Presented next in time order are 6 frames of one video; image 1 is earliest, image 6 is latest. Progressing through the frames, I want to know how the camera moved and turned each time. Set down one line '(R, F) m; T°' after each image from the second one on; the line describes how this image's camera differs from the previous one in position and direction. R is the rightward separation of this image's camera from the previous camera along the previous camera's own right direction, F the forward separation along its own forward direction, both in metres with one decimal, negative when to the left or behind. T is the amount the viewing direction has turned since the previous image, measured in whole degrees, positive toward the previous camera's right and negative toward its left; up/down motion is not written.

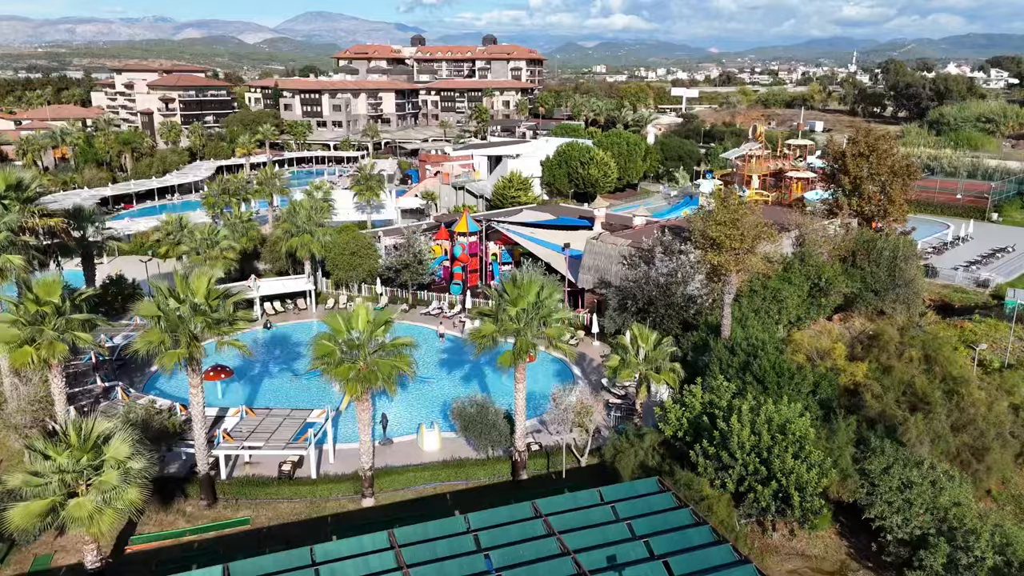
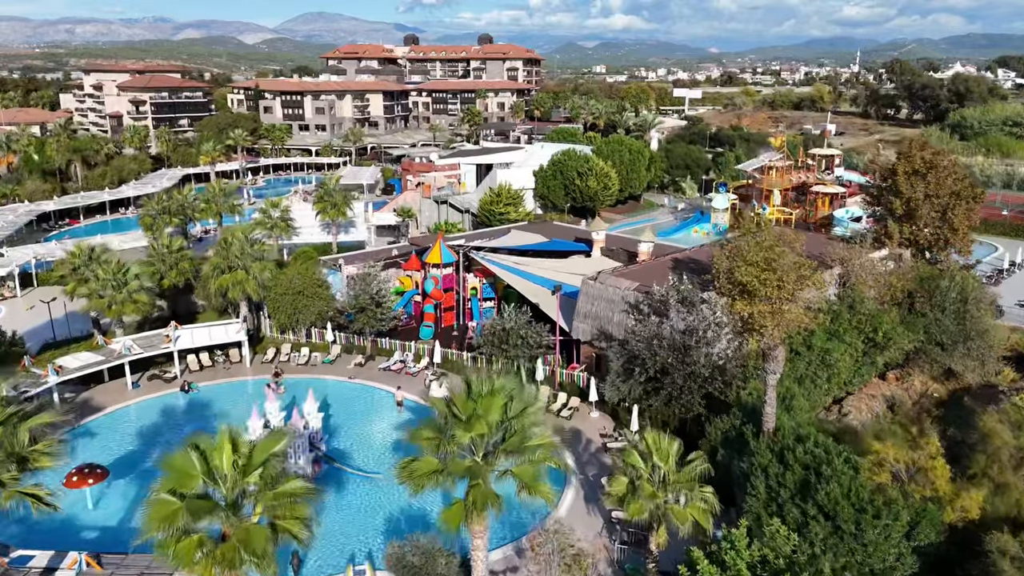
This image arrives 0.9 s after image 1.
(+0.9, +7.4) m; 0°
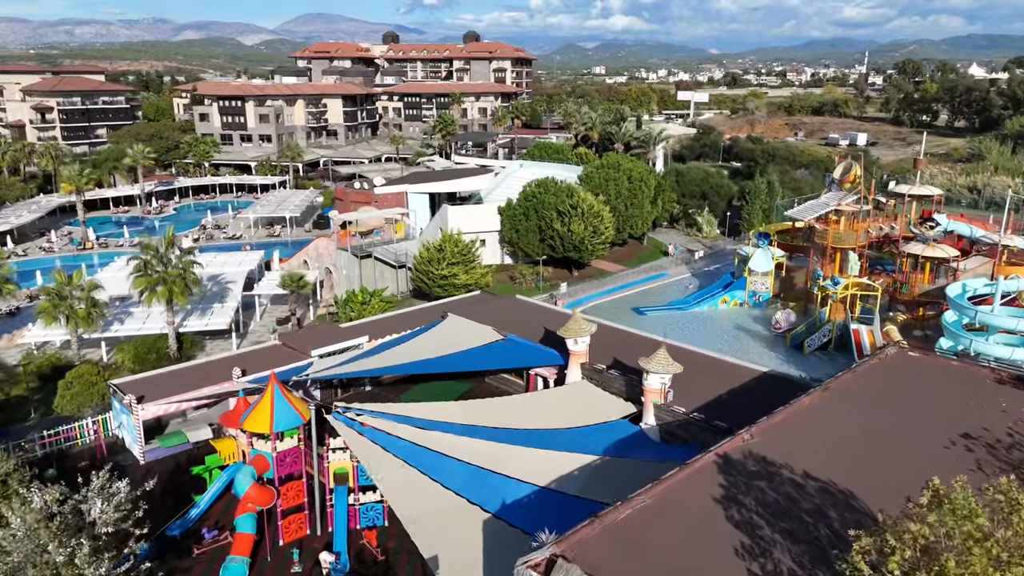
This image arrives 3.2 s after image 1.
(+3.0, +18.0) m; 0°
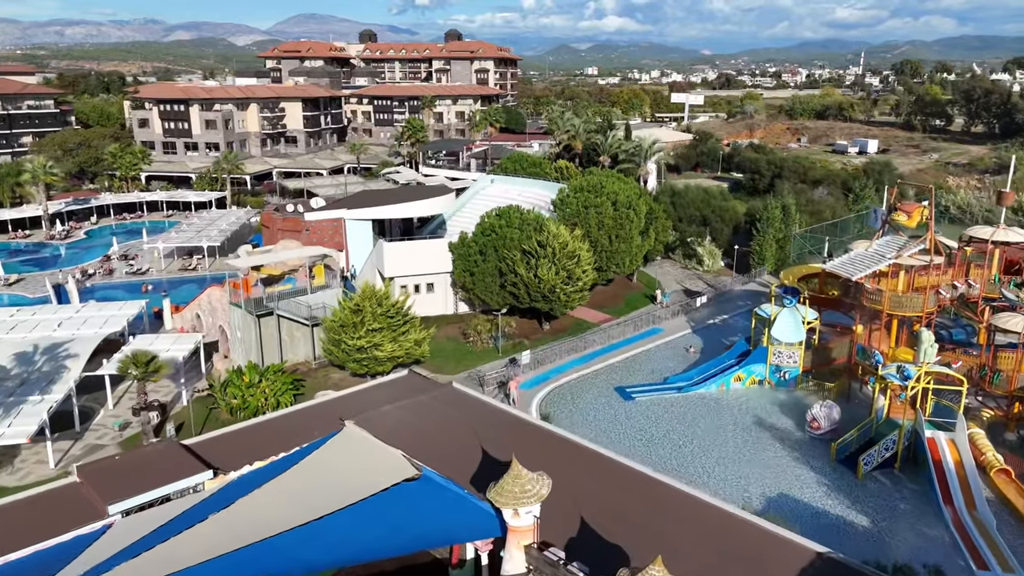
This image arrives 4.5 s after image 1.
(+2.2, +10.4) m; +1°
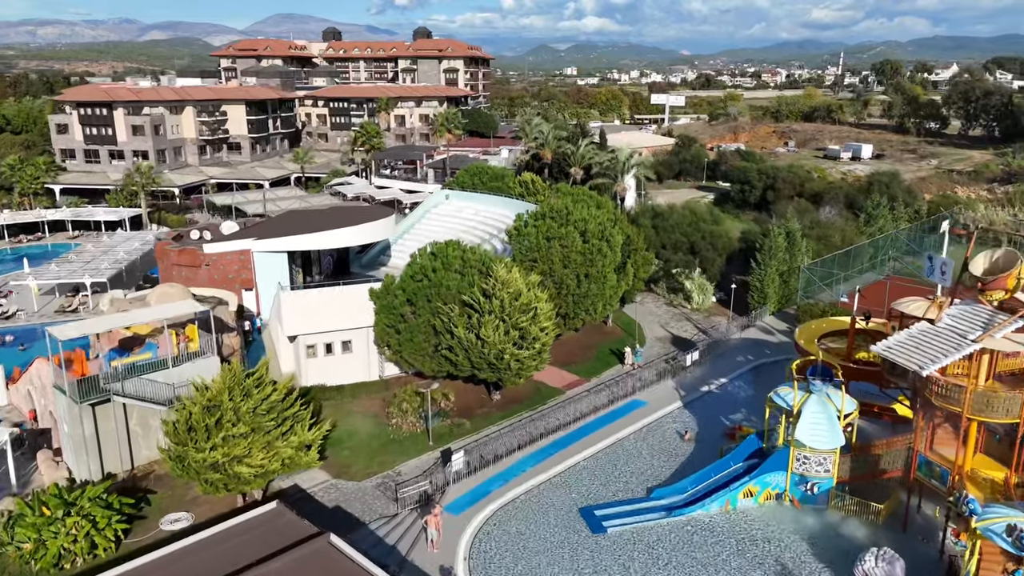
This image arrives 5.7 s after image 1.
(+1.8, +8.7) m; +1°
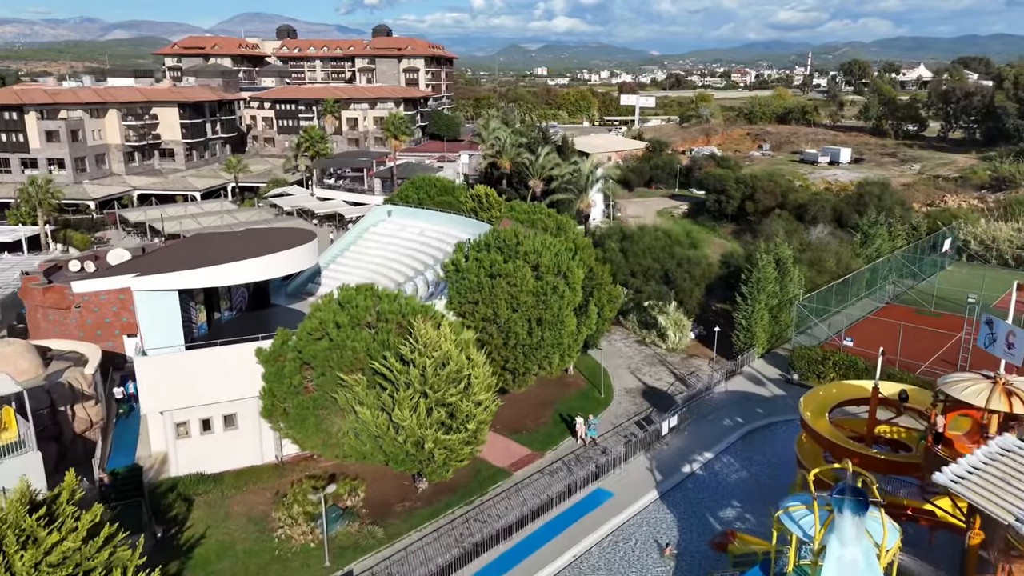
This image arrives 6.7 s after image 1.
(+1.5, +6.5) m; +2°
